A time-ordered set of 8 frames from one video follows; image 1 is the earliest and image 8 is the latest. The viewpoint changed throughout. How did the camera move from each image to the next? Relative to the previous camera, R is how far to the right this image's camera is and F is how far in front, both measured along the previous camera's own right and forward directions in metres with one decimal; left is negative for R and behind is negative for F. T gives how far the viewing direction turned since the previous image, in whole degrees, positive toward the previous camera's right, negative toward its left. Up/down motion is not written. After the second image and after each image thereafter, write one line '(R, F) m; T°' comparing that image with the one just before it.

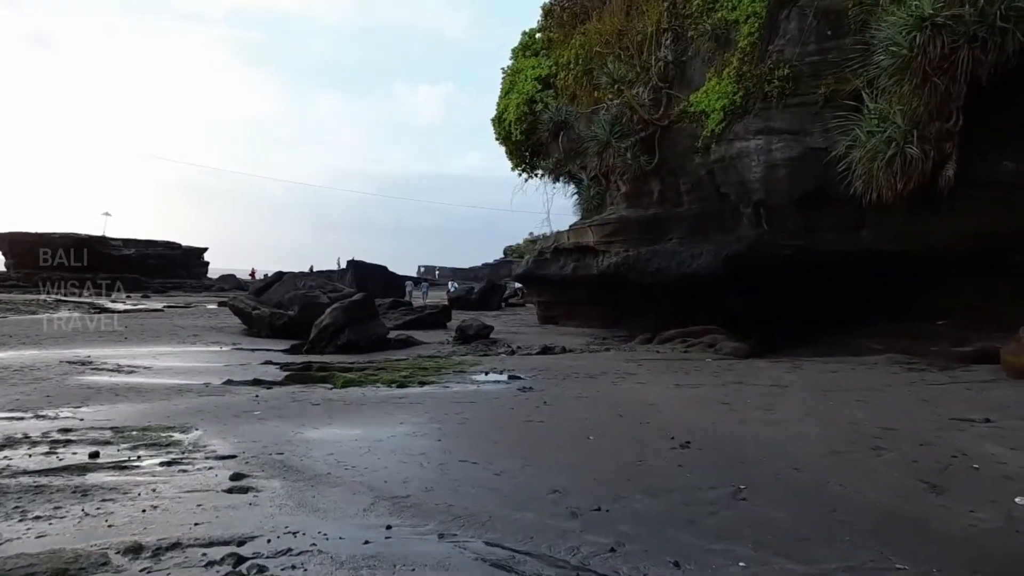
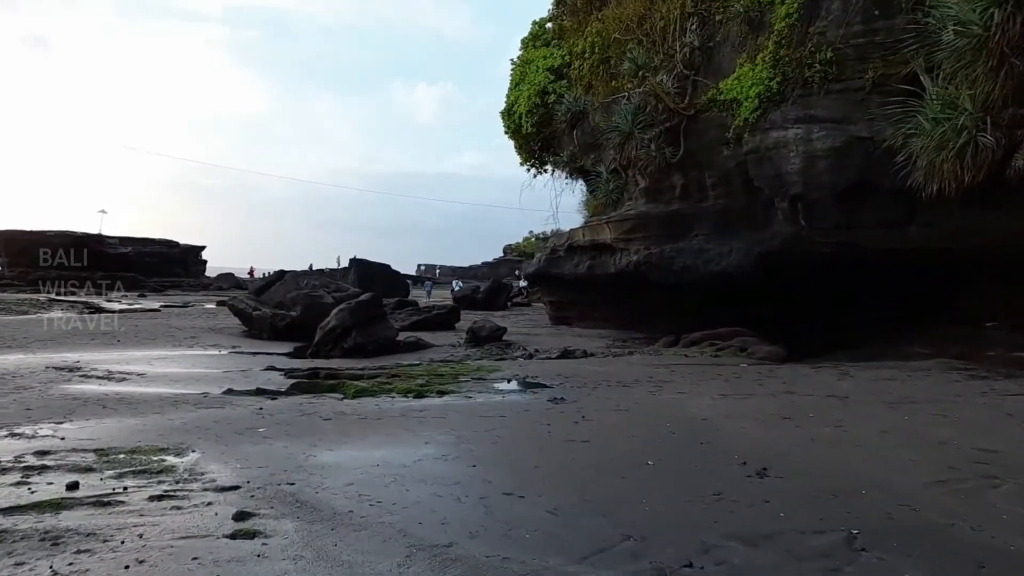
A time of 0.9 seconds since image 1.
(-0.4, +0.8) m; 0°
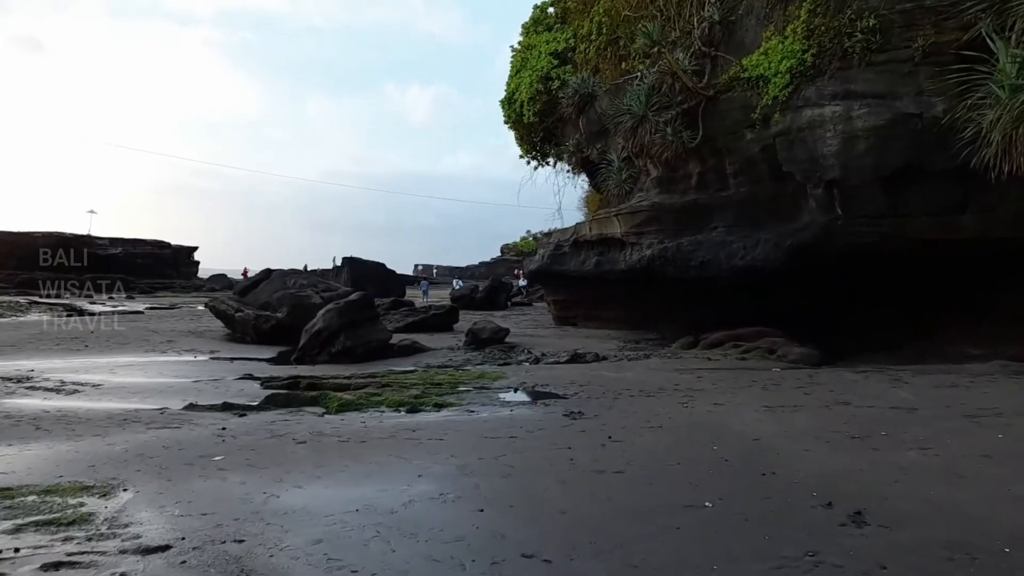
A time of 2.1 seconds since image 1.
(-0.1, +1.1) m; 0°
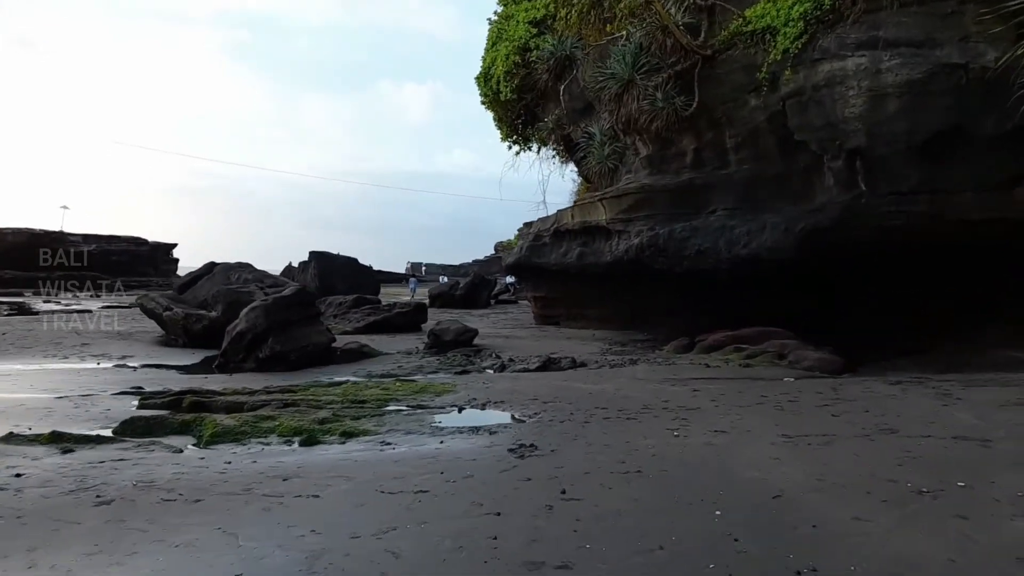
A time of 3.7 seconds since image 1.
(+0.5, +1.8) m; 0°
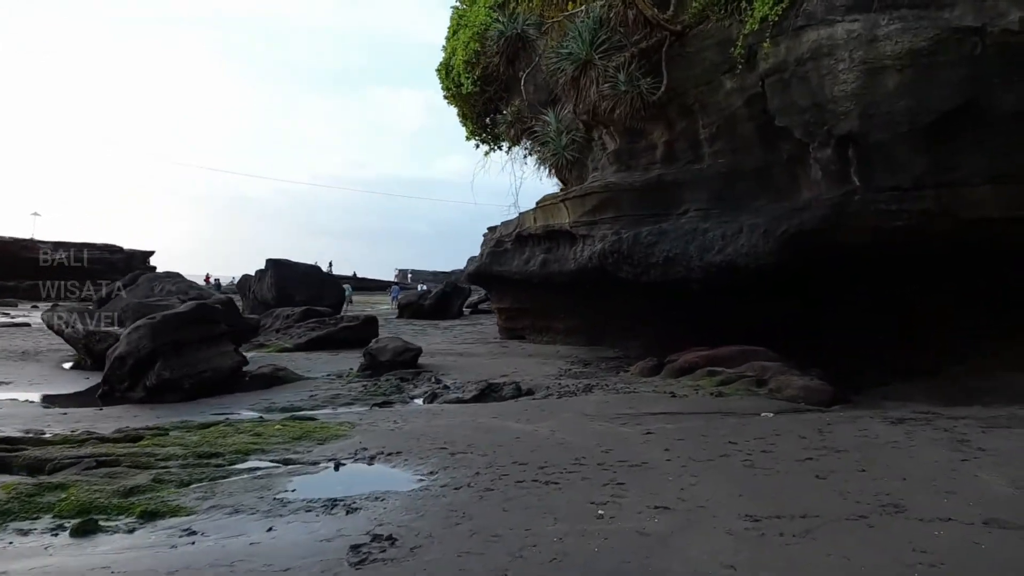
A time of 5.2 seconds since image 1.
(+0.7, +1.4) m; 0°
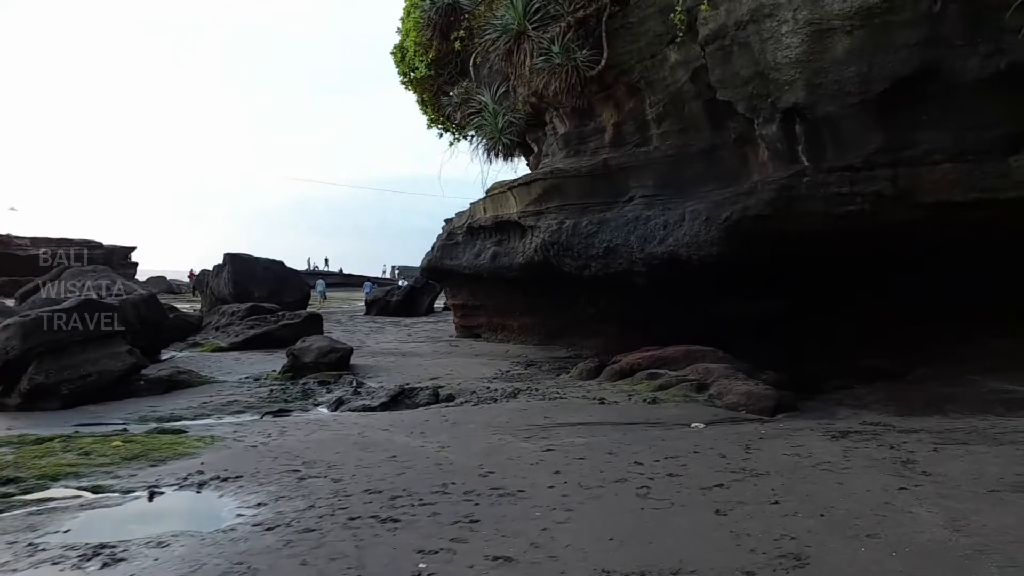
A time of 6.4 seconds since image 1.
(+0.9, +0.8) m; 0°
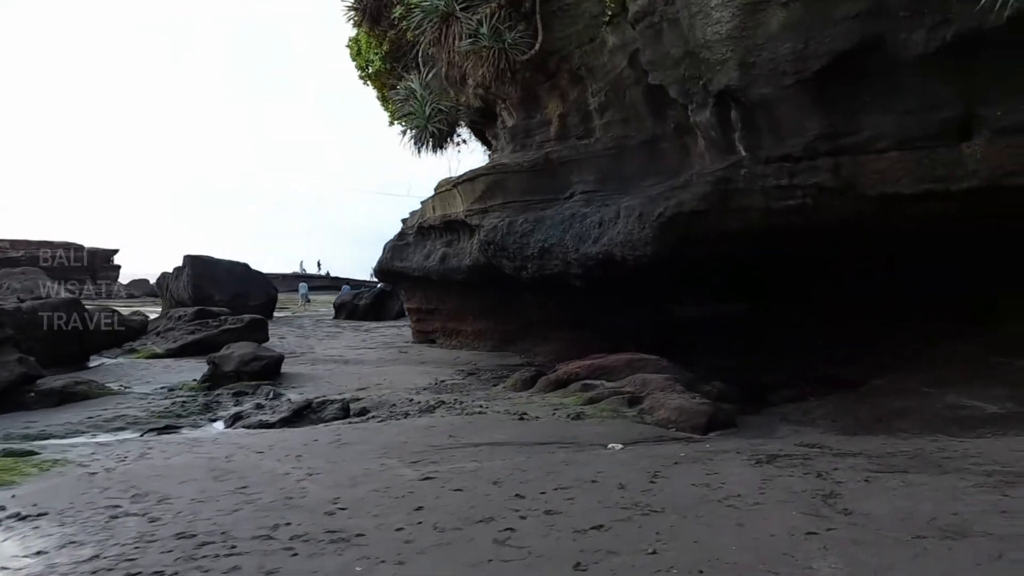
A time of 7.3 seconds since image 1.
(+0.8, +0.6) m; 0°
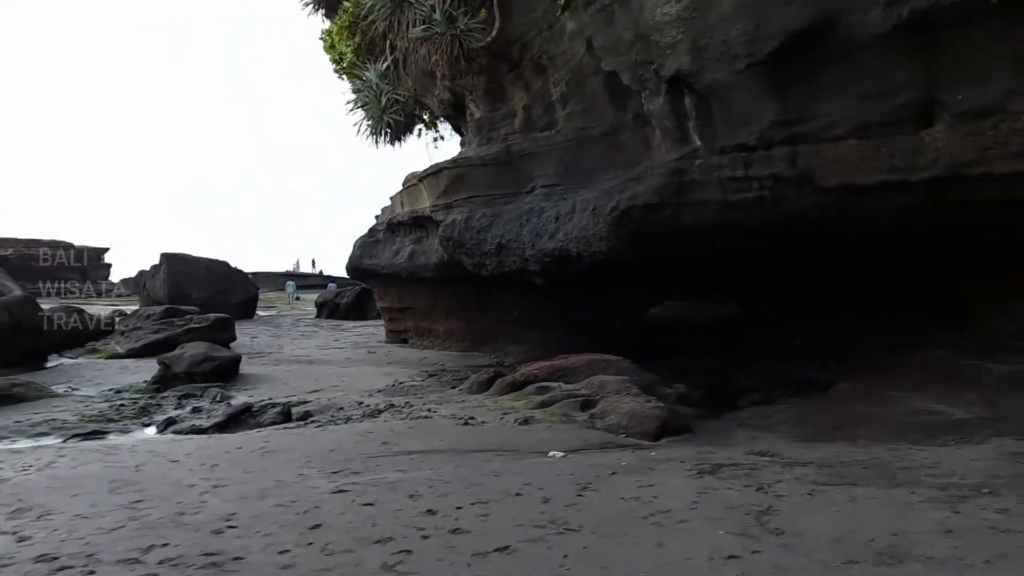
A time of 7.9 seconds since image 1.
(+0.5, +0.3) m; 0°
